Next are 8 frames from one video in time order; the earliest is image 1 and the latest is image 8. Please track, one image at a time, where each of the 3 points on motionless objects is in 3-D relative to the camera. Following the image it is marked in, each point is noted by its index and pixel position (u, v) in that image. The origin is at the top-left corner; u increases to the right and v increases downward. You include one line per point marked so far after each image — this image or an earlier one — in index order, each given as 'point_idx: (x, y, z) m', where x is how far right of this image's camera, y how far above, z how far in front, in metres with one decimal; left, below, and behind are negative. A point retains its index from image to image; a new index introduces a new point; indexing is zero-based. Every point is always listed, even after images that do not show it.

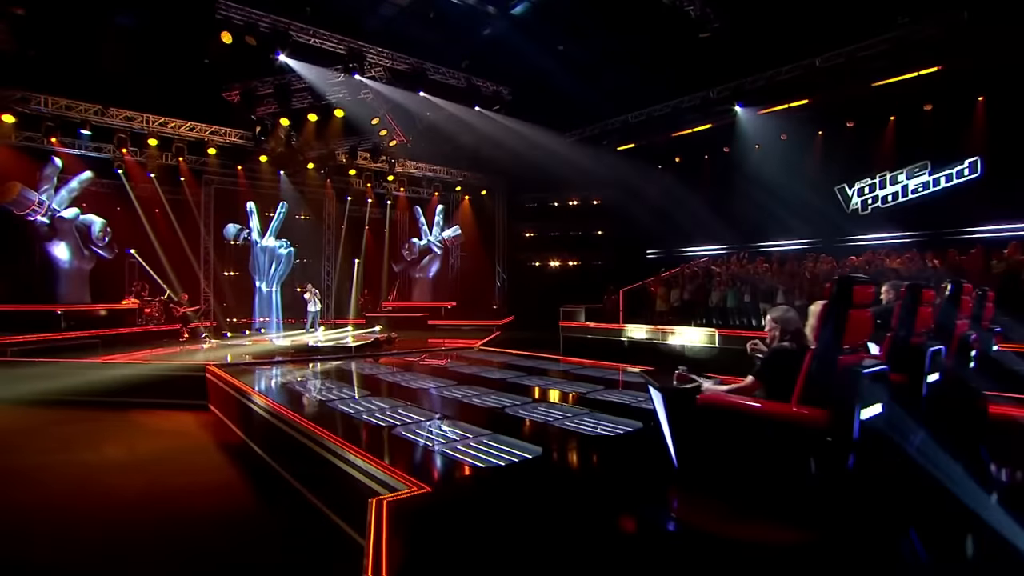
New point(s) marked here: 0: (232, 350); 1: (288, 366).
0: (-5.6, -1.3, +10.7) m
1: (-4.0, -1.4, +9.4) m
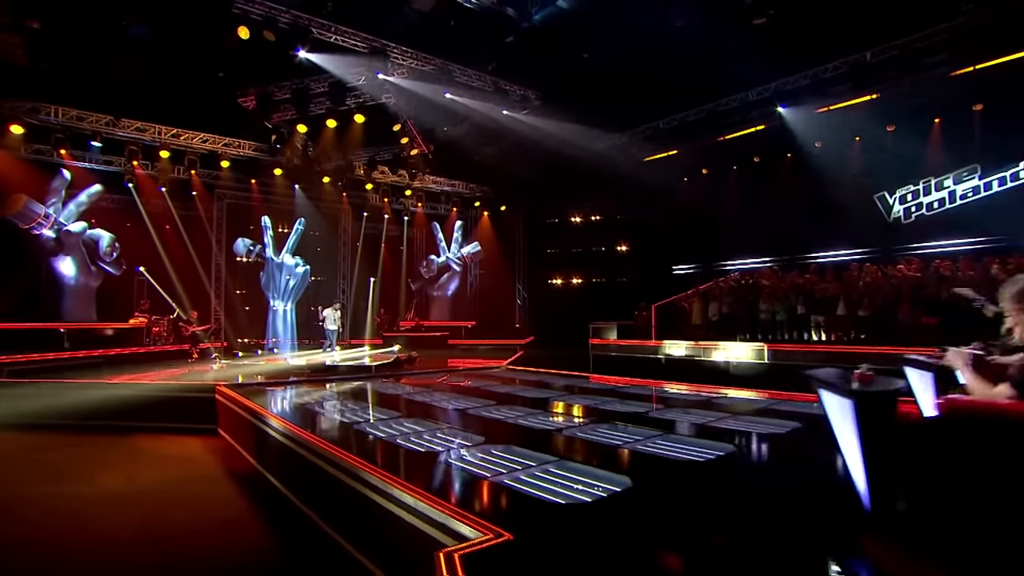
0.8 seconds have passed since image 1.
0: (-5.0, -1.5, +10.0) m
1: (-3.4, -1.6, +8.6) m
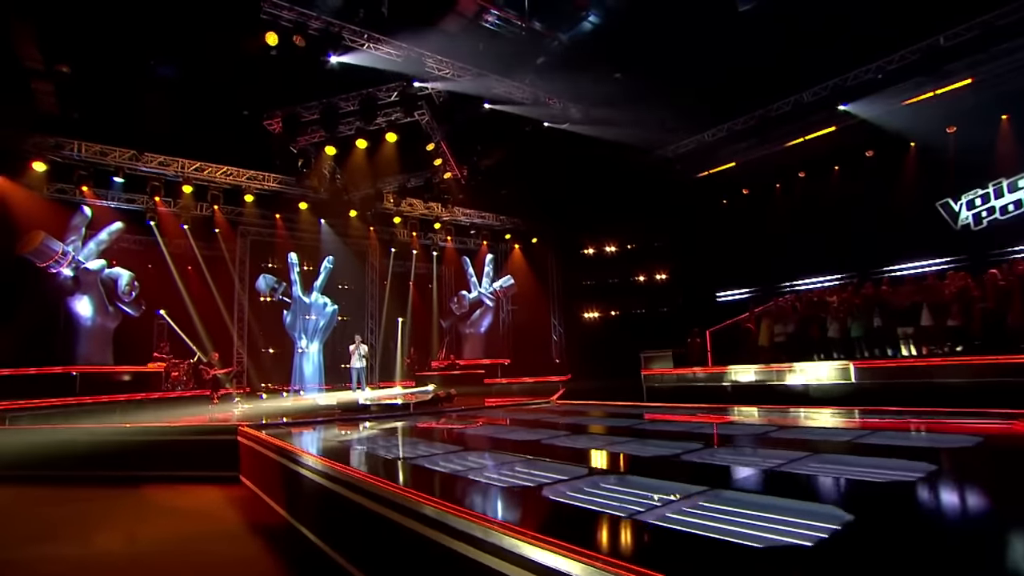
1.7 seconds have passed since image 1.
0: (-4.1, -2.1, +9.1) m
1: (-2.6, -2.0, +7.6) m
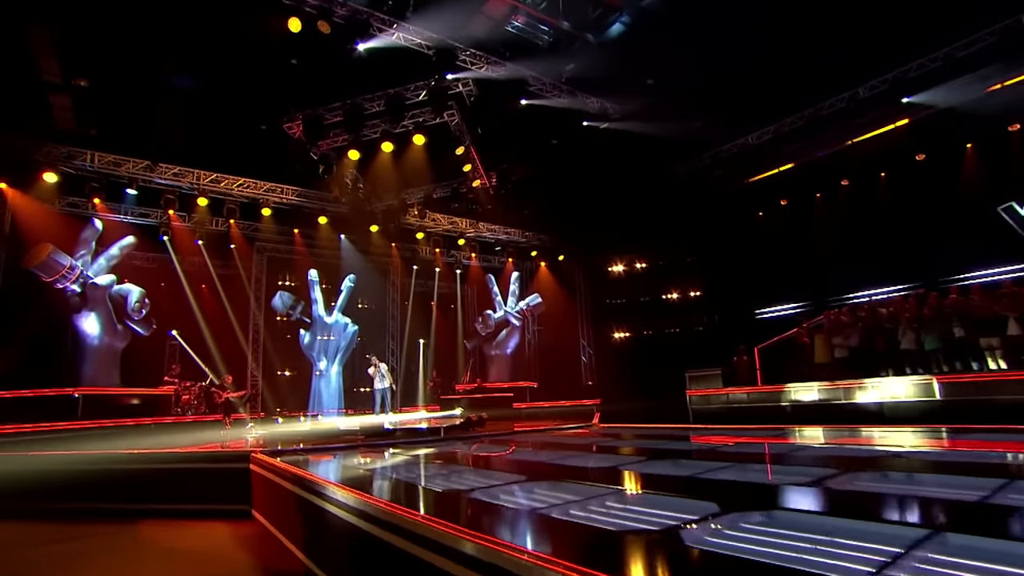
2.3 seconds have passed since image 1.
0: (-3.5, -2.3, +8.3) m
1: (-2.0, -2.1, +6.8) m
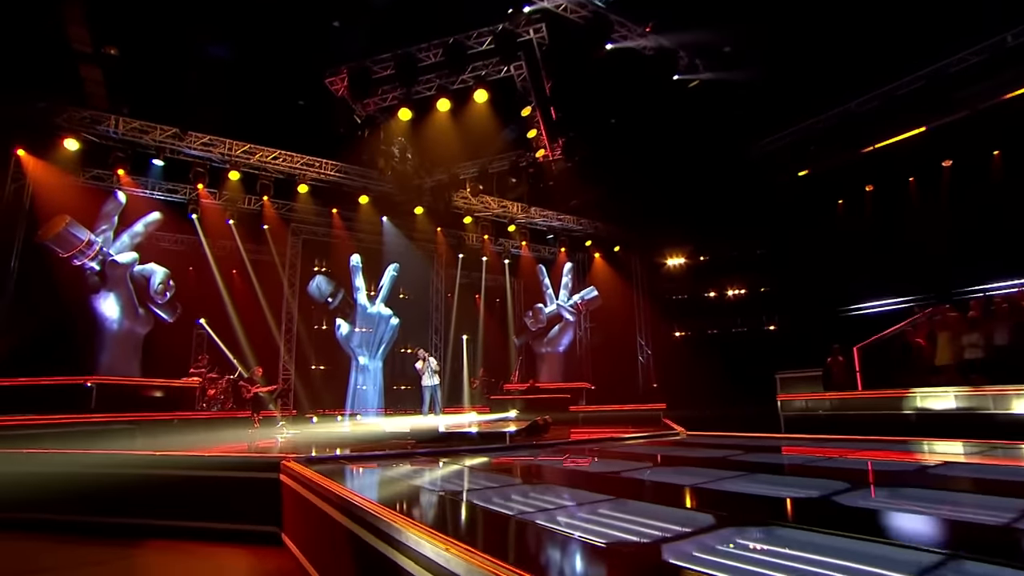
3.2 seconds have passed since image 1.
0: (-2.5, -2.0, +7.1) m
1: (-1.1, -1.8, +5.6) m
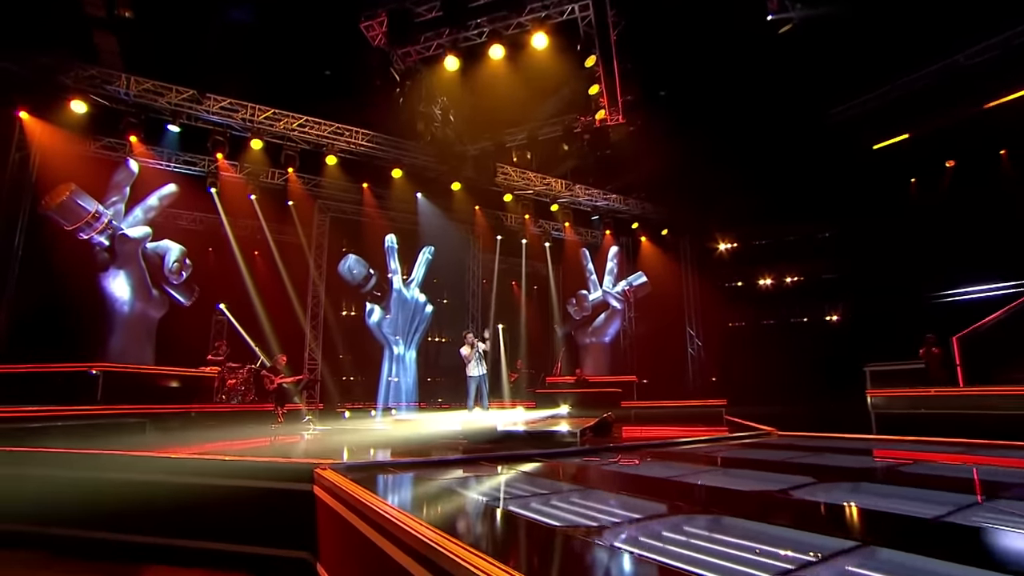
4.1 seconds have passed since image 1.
0: (-1.7, -1.7, +6.1) m
1: (-0.3, -1.5, +4.6) m
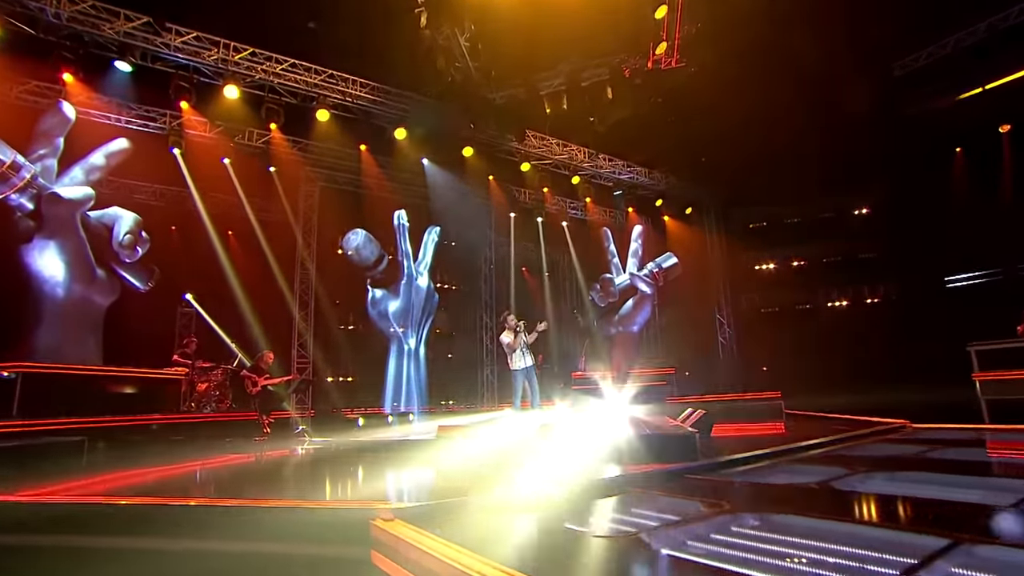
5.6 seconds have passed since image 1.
0: (-1.0, -1.4, +4.5) m
1: (+0.4, -1.1, +3.0) m
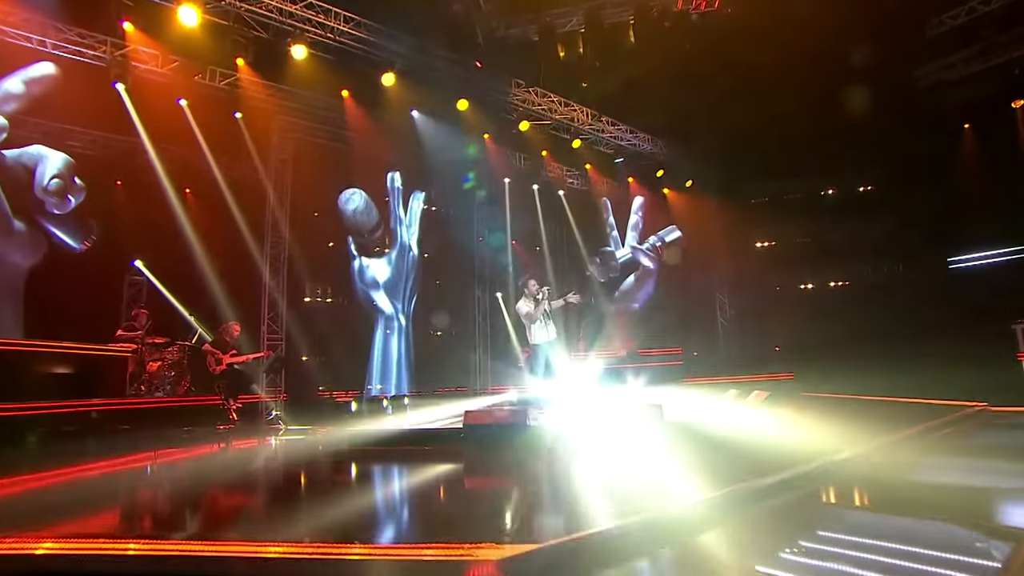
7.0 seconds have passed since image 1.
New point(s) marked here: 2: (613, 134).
0: (-0.8, -1.1, +3.6) m
1: (+0.8, -0.9, +2.2) m
2: (+1.8, +2.8, +9.5) m
